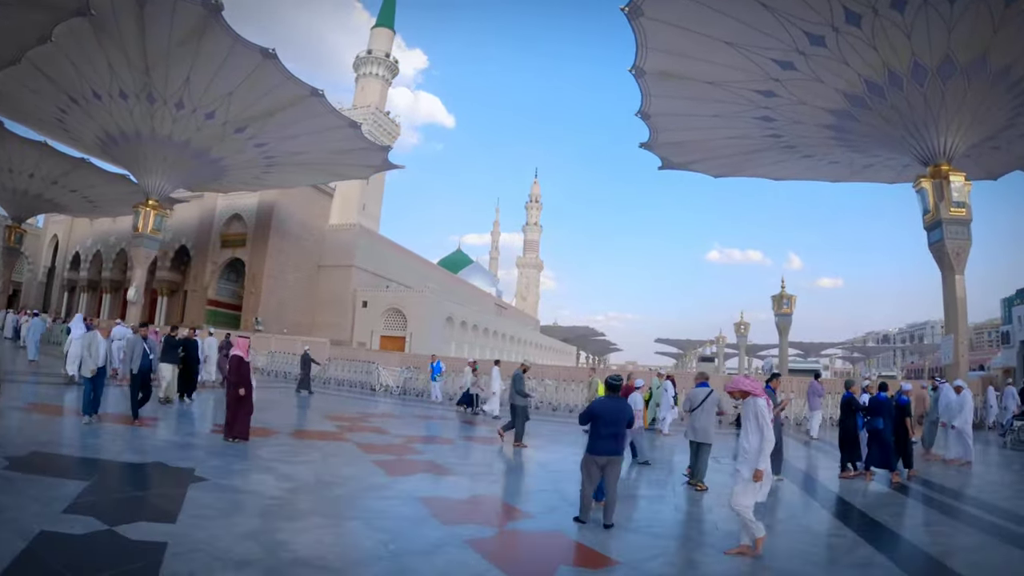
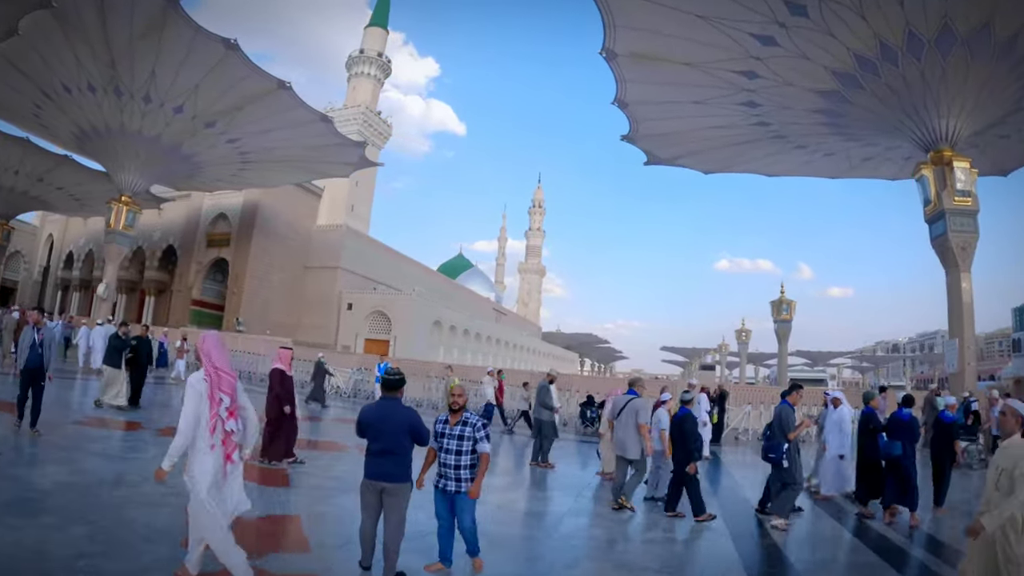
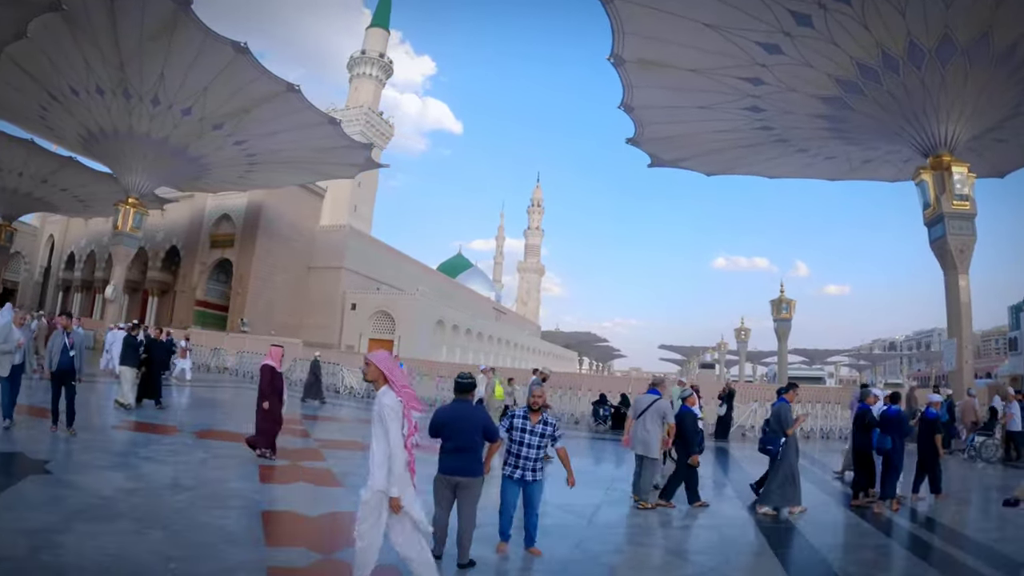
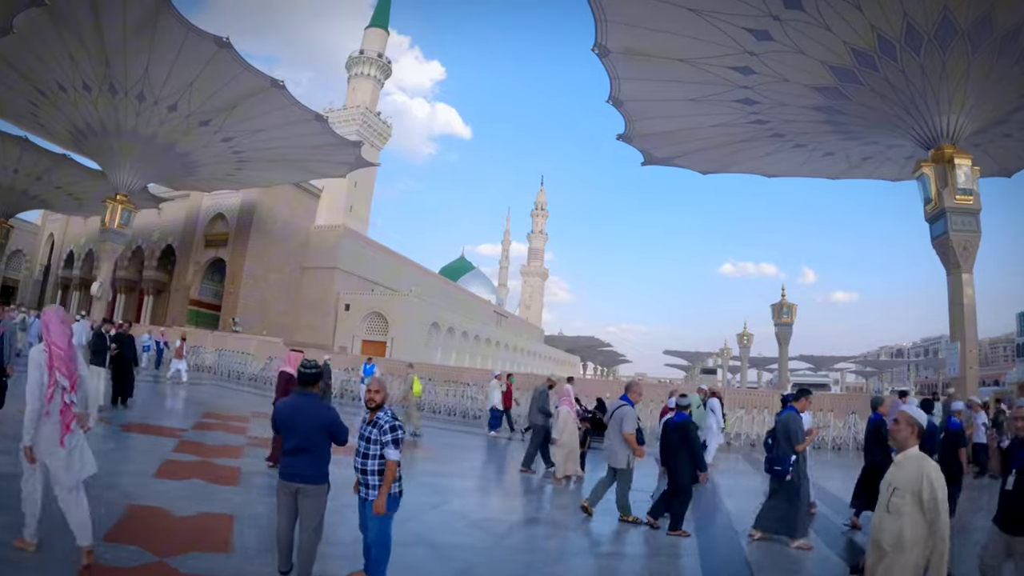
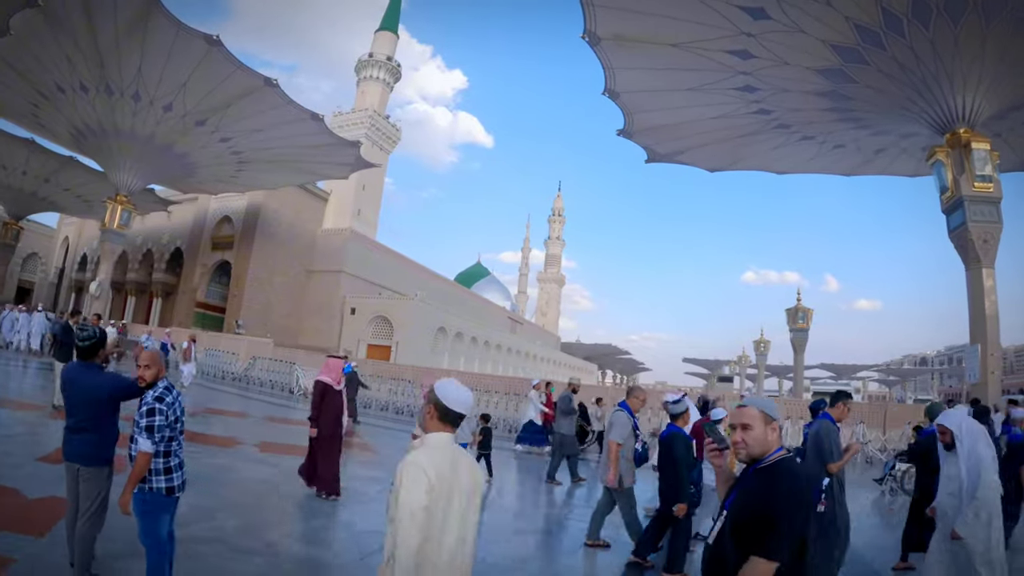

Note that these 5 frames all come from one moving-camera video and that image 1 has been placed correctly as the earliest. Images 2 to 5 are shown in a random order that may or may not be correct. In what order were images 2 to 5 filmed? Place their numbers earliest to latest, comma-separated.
3, 2, 4, 5
